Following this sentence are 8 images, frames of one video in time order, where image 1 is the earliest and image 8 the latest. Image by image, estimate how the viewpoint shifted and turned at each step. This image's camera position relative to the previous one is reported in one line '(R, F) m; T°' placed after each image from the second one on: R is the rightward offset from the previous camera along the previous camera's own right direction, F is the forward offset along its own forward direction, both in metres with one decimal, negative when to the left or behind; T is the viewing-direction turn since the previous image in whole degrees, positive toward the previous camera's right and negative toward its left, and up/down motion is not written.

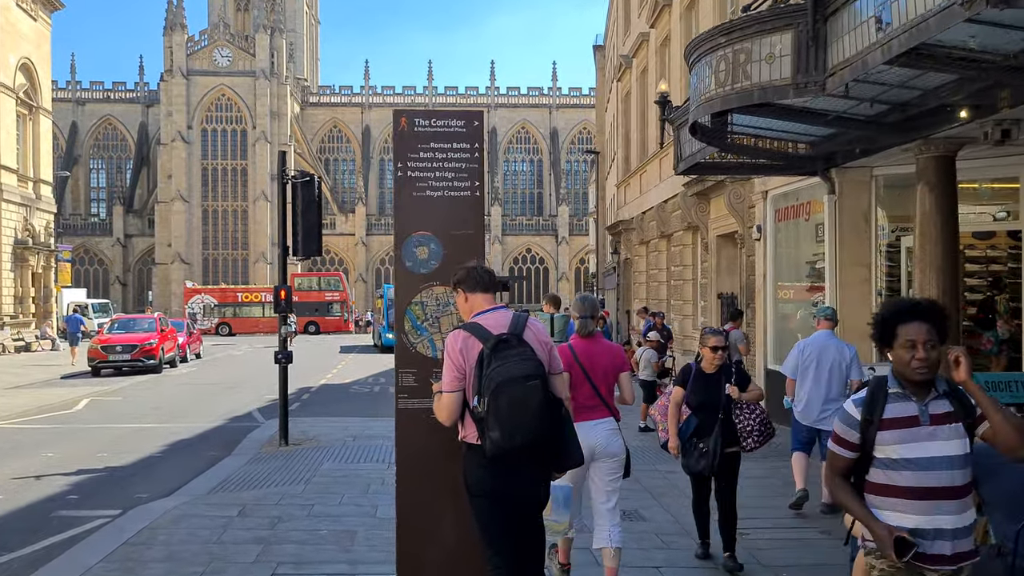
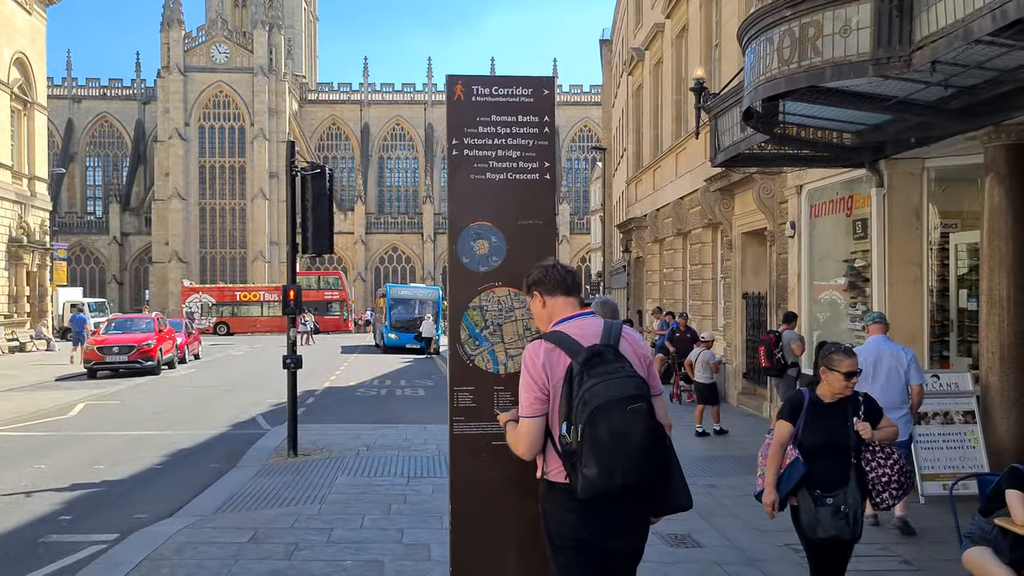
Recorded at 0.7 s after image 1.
(-0.3, +0.7) m; 0°
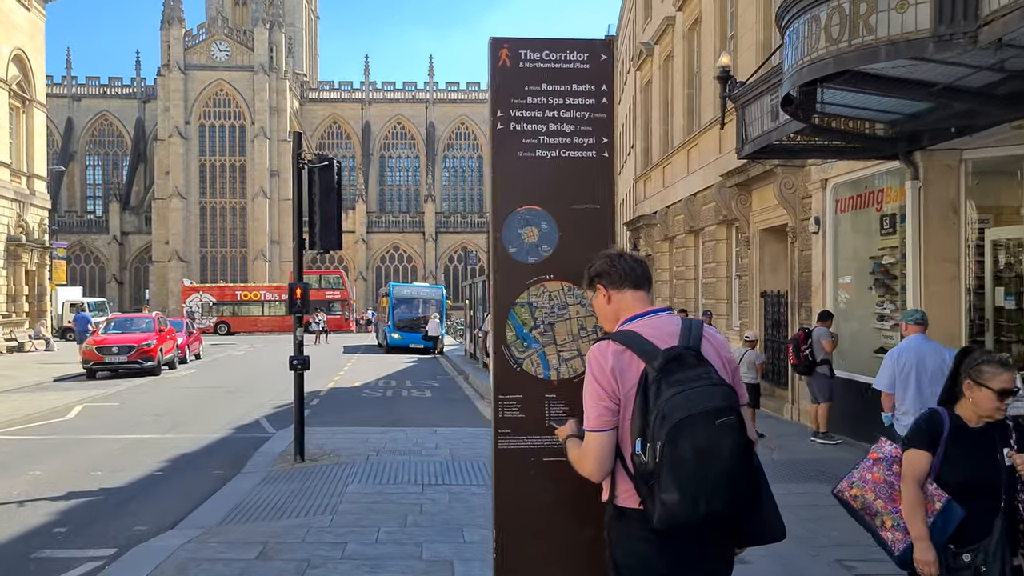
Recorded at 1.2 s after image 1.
(-0.2, +0.5) m; 0°
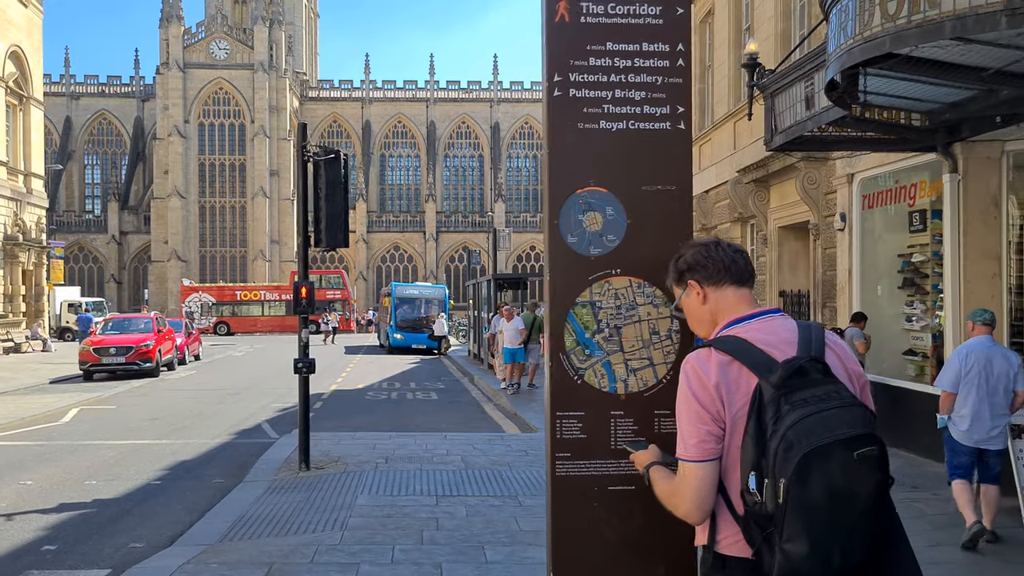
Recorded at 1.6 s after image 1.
(-0.2, +0.5) m; 0°
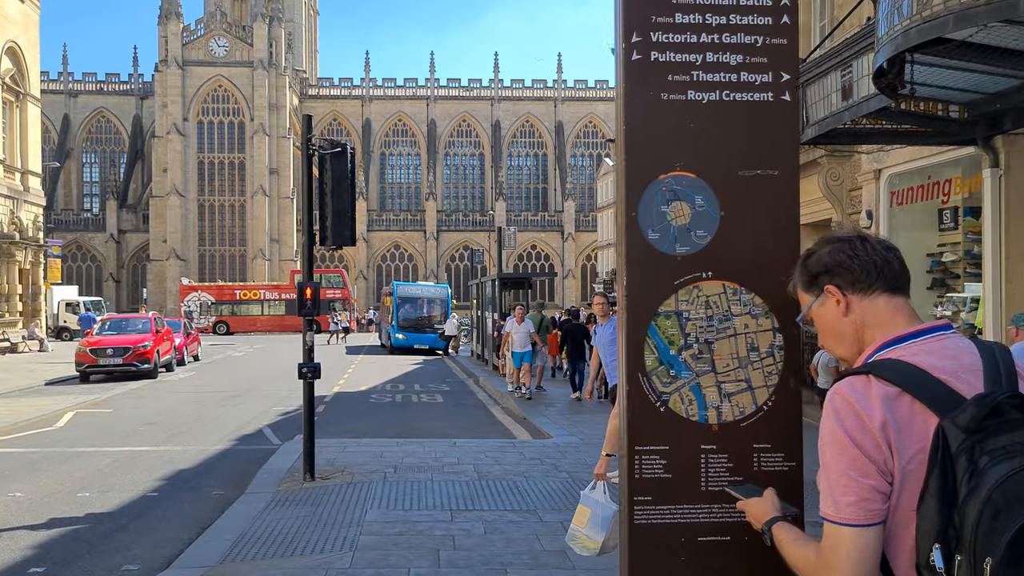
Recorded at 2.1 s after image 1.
(-0.2, +0.5) m; 0°
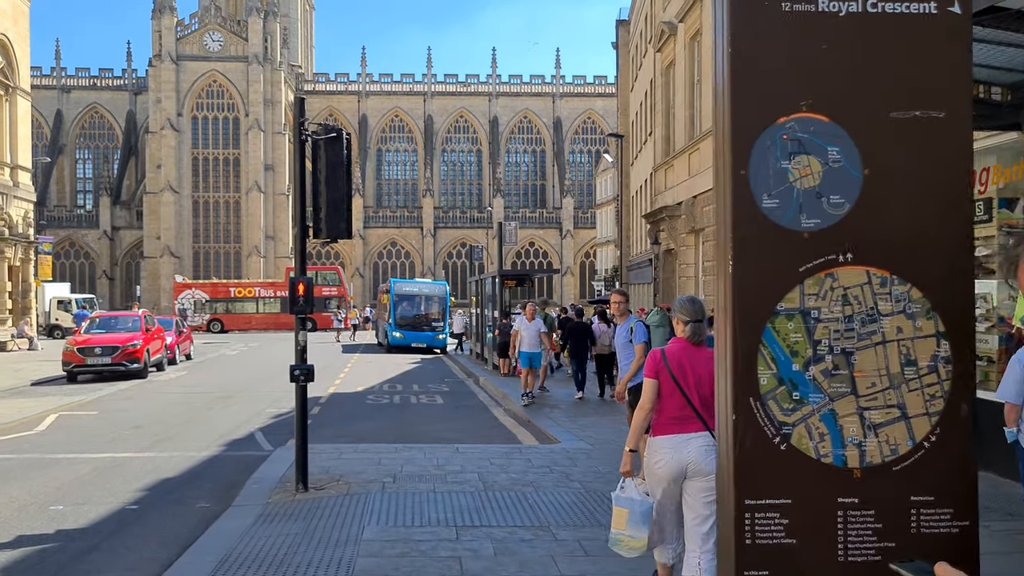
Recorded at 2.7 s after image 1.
(-0.1, +0.6) m; 0°
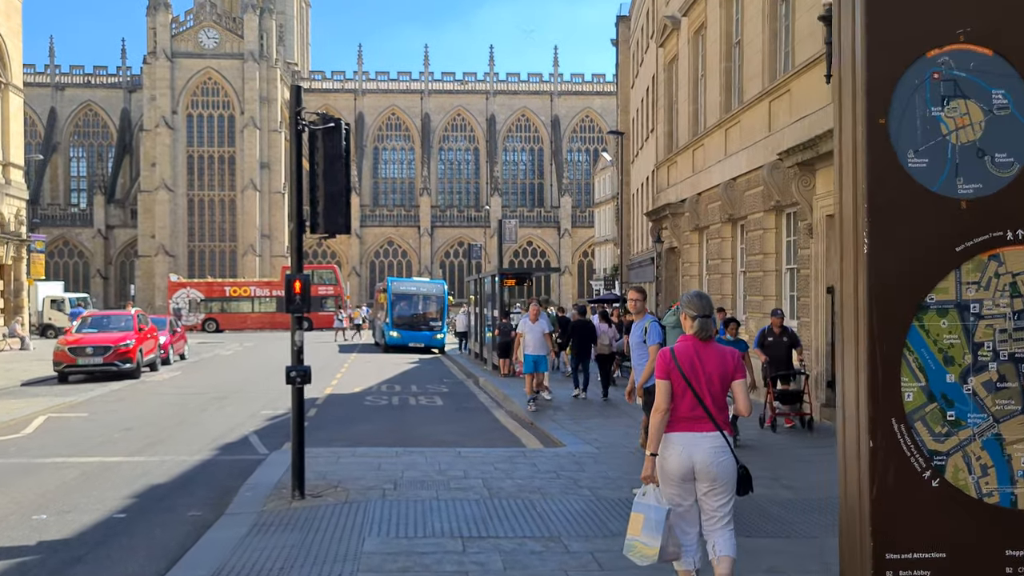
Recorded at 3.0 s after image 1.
(-0.1, +0.4) m; 0°
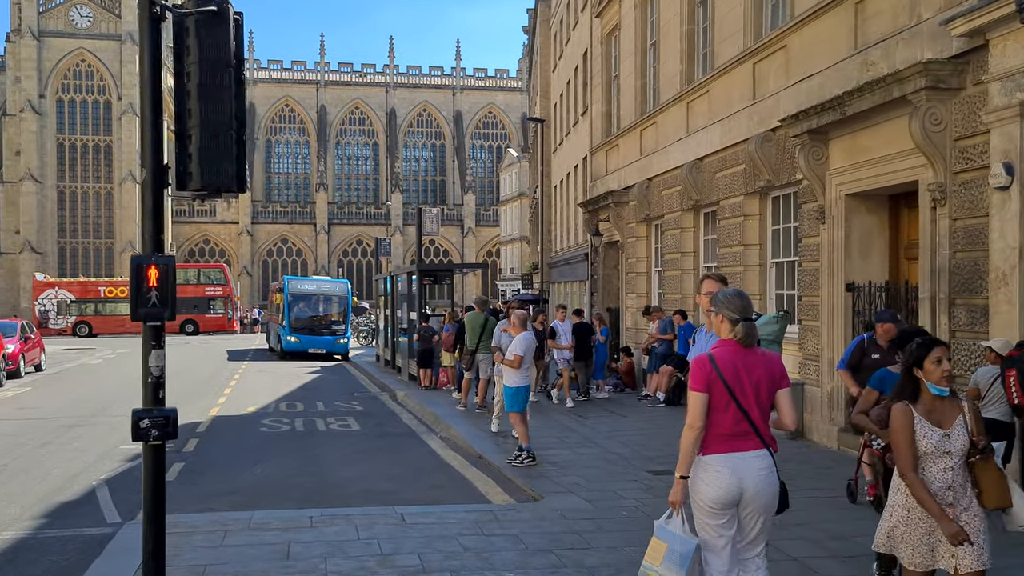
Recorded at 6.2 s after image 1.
(-0.6, +3.0) m; +7°
